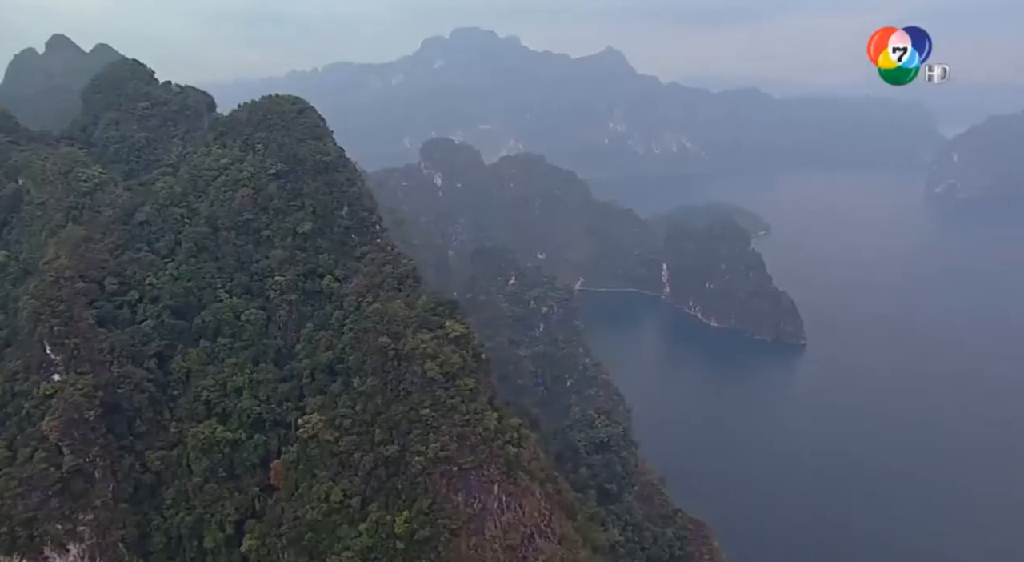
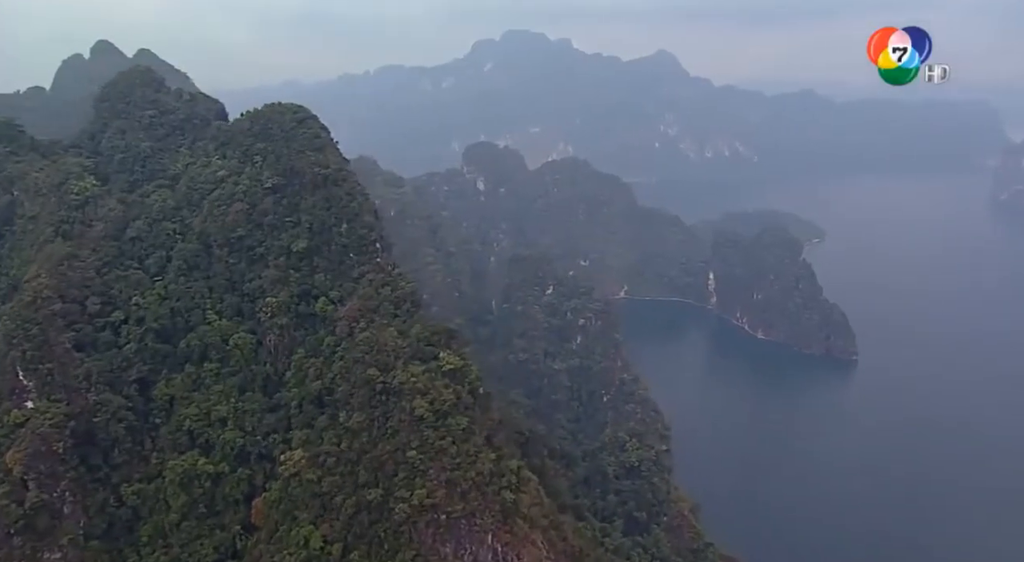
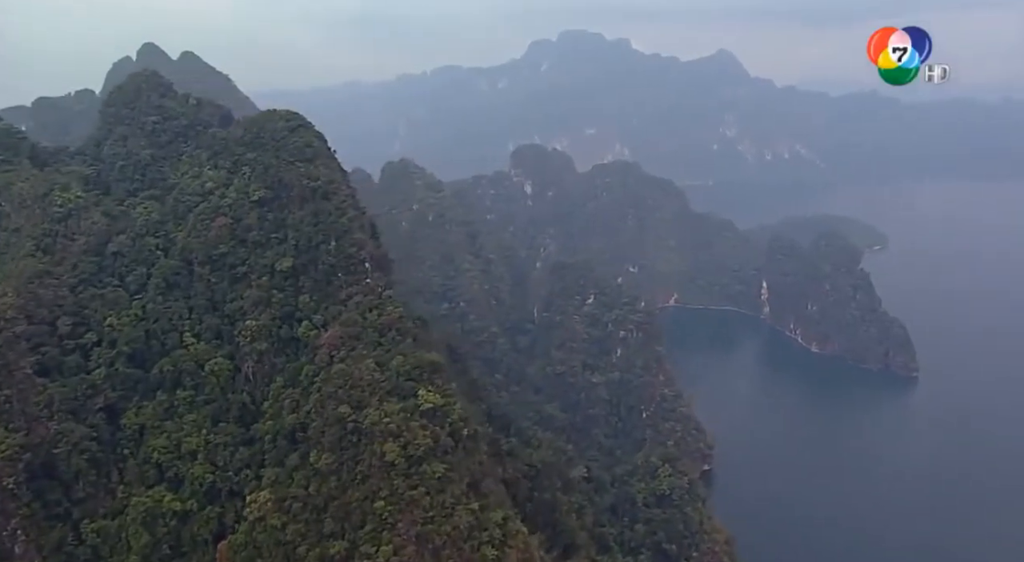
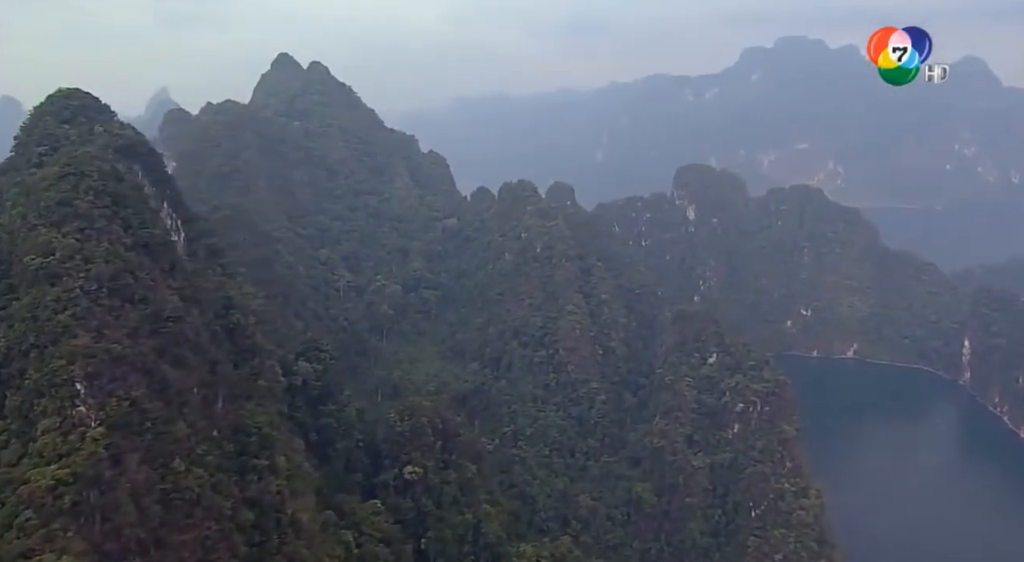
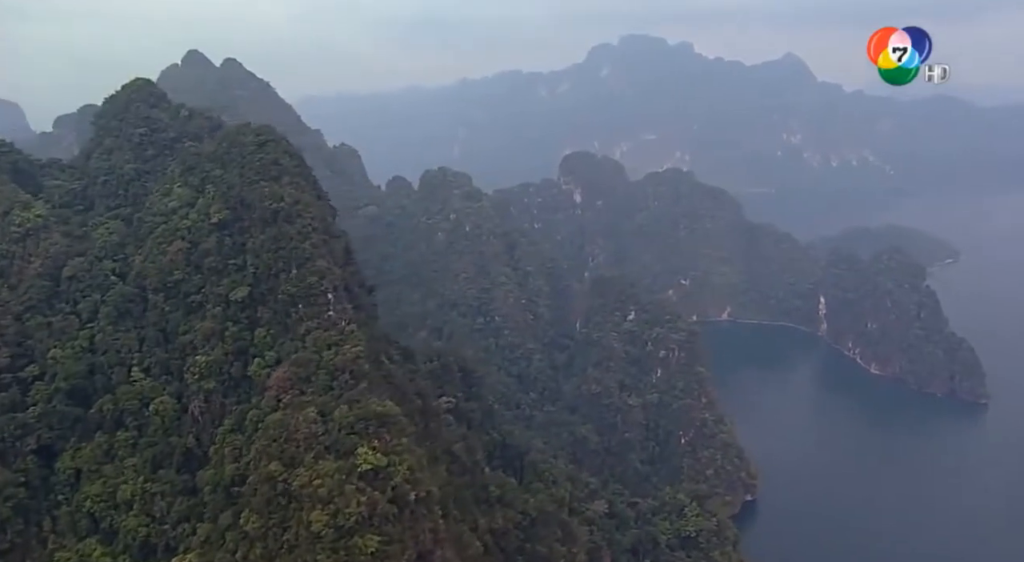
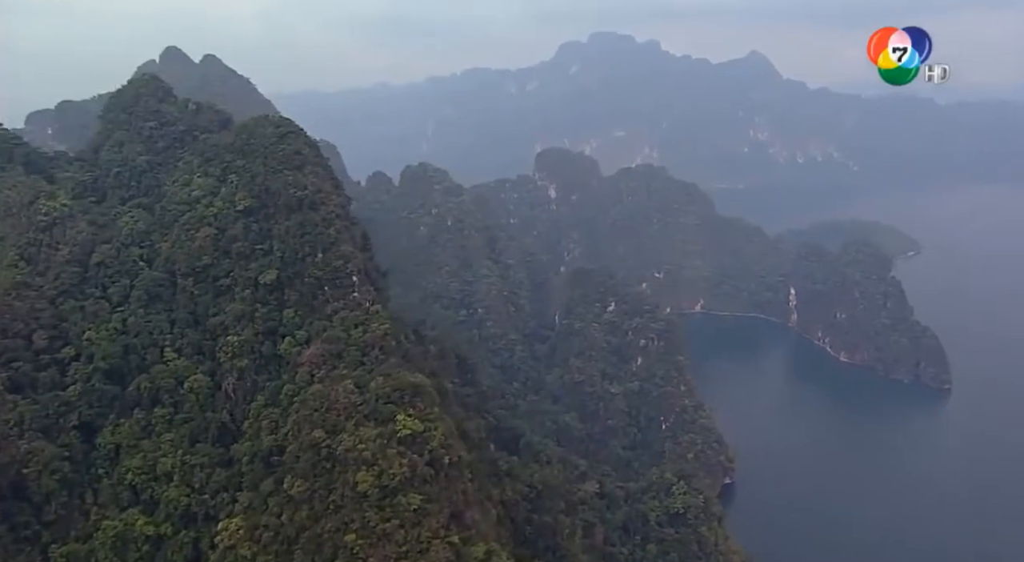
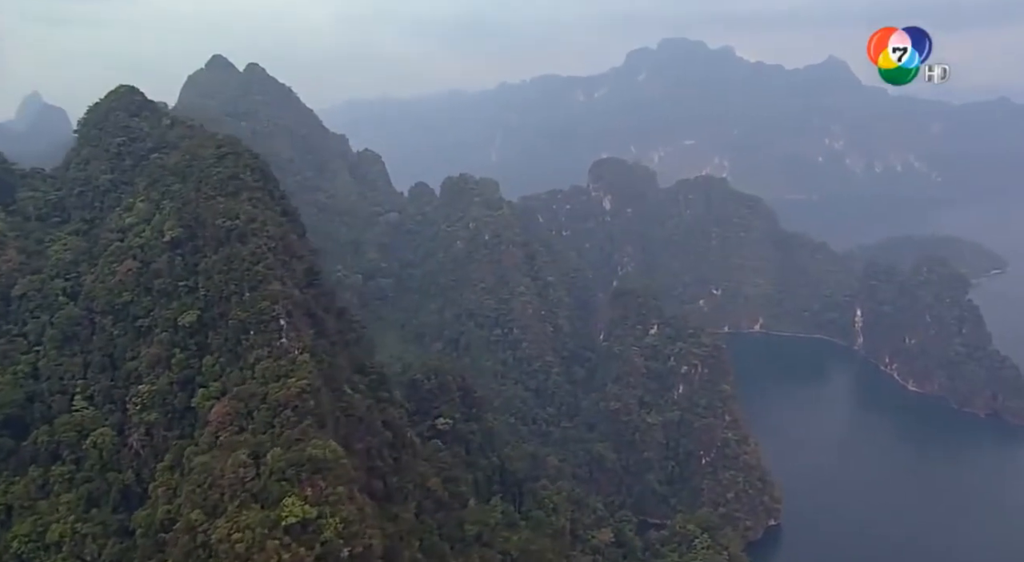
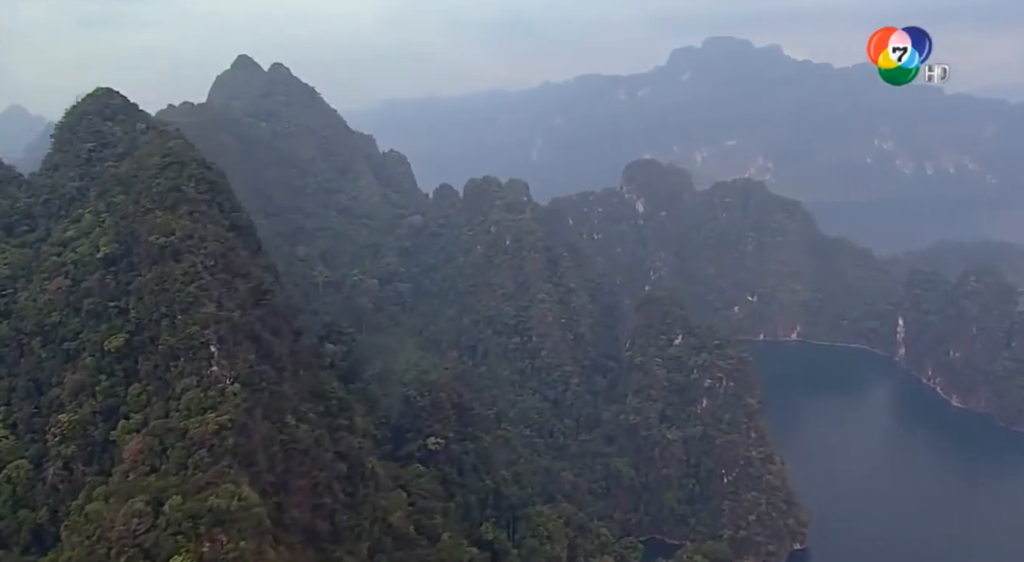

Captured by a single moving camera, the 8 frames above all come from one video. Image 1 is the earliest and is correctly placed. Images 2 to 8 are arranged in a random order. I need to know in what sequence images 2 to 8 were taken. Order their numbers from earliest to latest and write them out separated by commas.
2, 3, 6, 5, 7, 8, 4
